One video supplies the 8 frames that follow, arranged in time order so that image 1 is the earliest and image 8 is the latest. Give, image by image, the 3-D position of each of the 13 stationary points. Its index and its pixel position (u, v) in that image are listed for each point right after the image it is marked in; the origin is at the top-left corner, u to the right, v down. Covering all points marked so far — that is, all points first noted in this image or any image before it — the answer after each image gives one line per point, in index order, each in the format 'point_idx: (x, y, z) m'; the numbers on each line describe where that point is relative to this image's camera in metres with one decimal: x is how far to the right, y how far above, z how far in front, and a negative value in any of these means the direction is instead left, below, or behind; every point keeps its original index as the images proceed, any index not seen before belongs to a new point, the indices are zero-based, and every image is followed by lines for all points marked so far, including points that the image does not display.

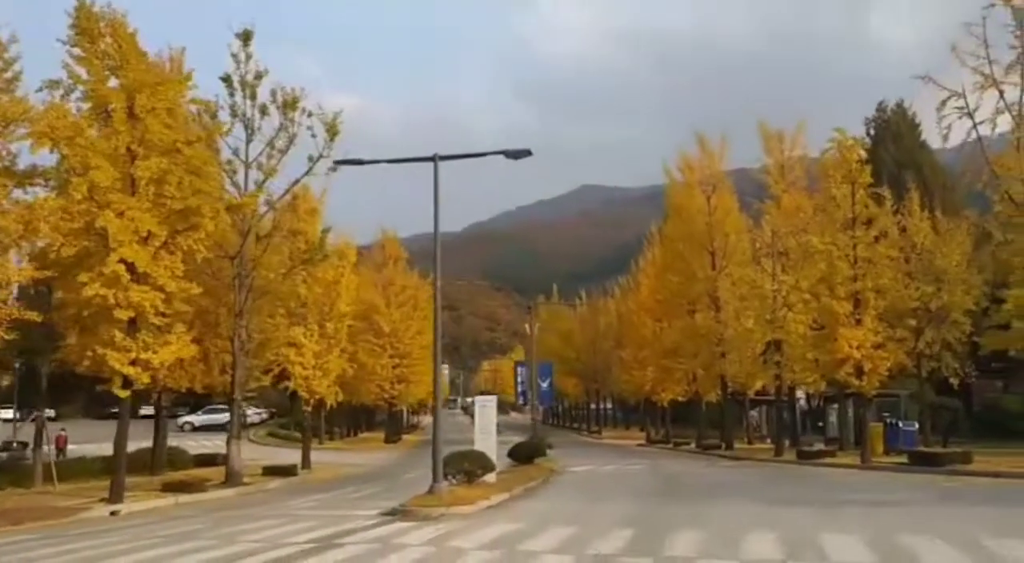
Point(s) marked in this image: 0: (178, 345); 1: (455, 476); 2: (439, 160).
0: (-6.3, -1.2, +19.9) m
1: (-1.0, -3.4, +18.2) m
2: (-1.2, +2.0, +17.3) m
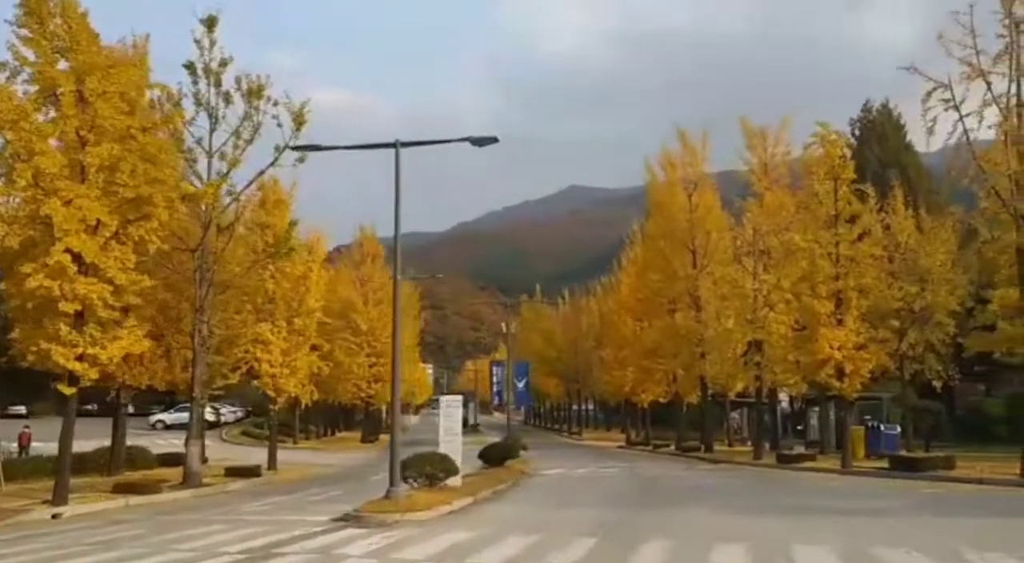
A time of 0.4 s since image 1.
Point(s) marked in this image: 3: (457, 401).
0: (-6.9, -1.1, +19.0) m
1: (-1.6, -3.3, +17.4) m
2: (-1.7, +2.1, +16.4) m
3: (-1.0, -2.2, +19.1) m
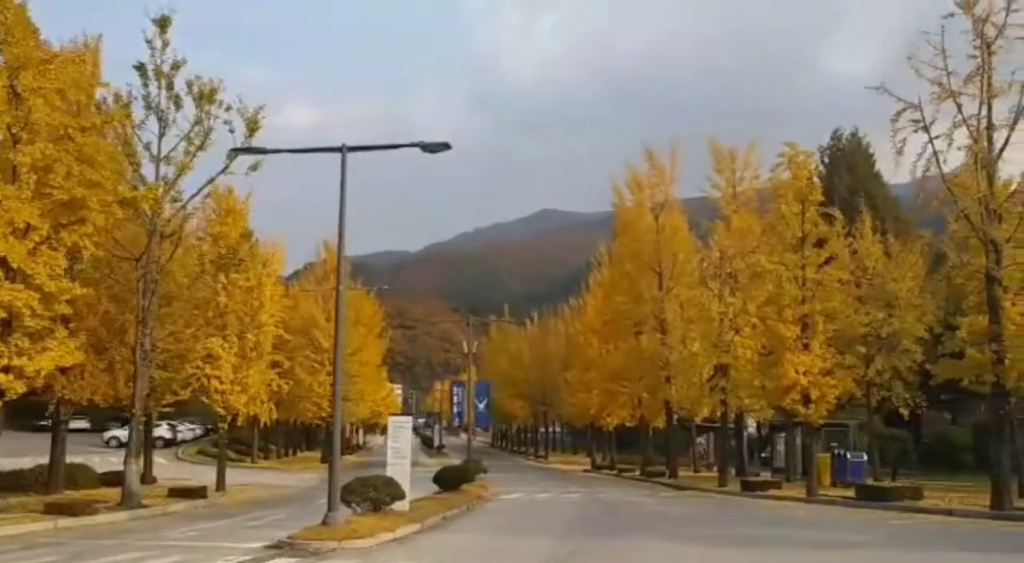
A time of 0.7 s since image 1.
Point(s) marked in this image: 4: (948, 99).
0: (-7.7, -1.2, +18.0) m
1: (-2.4, -3.5, +16.5) m
2: (-2.4, +1.9, +15.7) m
3: (-1.8, -2.4, +18.2) m
4: (+8.1, +3.5, +19.7) m
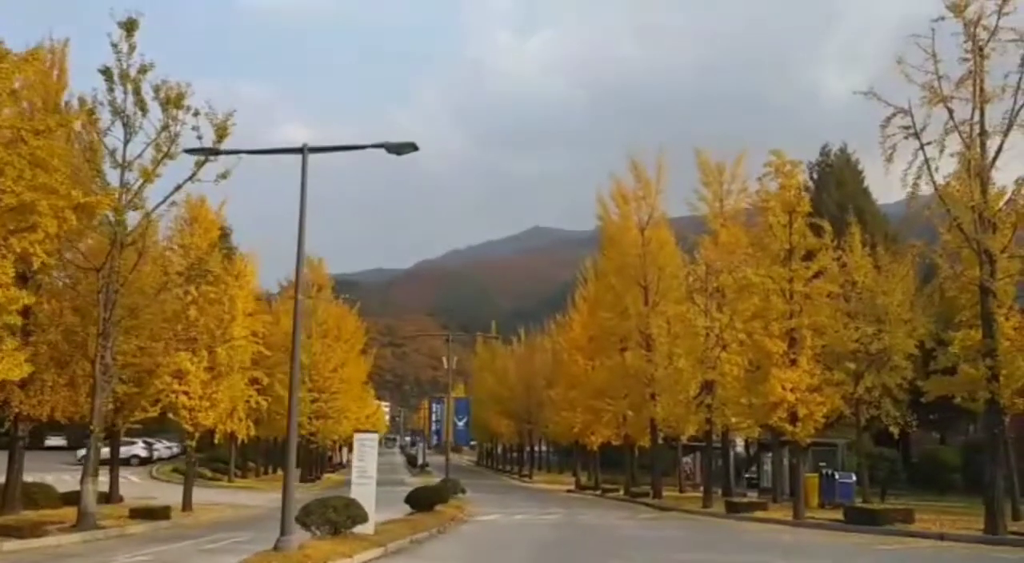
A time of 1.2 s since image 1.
0: (-8.2, -1.3, +17.0) m
1: (-2.8, -3.6, +15.5) m
2: (-2.9, +1.8, +14.8) m
3: (-2.3, -2.6, +17.3) m
4: (+7.7, +3.2, +18.9) m
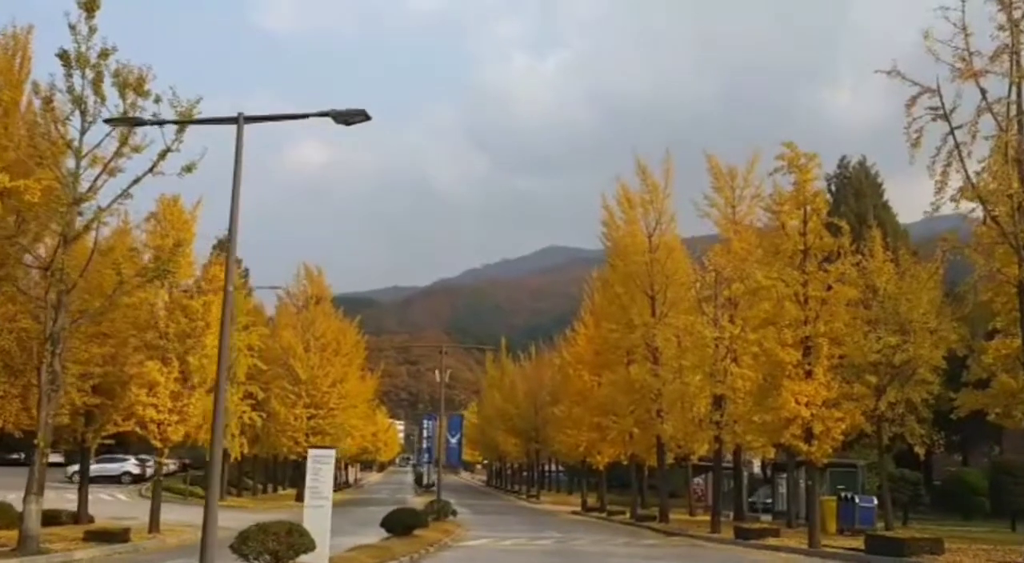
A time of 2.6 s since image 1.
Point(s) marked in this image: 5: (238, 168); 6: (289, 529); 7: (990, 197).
0: (-8.6, -1.2, +15.1) m
1: (-3.2, -3.5, +13.5) m
2: (-3.3, +1.9, +12.8) m
3: (-2.7, -2.5, +15.3) m
4: (+7.3, +3.2, +16.8) m
5: (-3.3, +1.3, +12.6) m
6: (-2.9, -3.2, +13.6) m
7: (+7.7, +1.4, +17.1) m
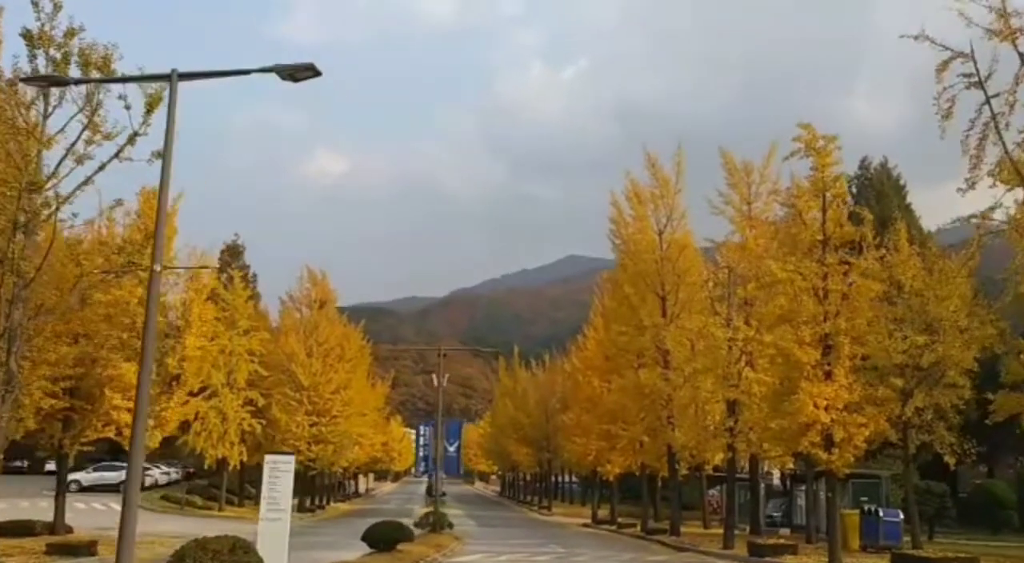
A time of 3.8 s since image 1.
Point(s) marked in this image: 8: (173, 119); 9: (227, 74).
0: (-8.8, -1.1, +13.5) m
1: (-3.5, -3.3, +11.8) m
2: (-3.6, +2.2, +11.2) m
3: (-2.9, -2.3, +13.6) m
4: (+7.1, +3.4, +15.0) m
5: (-3.5, +1.6, +11.0) m
6: (-3.2, -3.0, +11.9) m
7: (+7.5, +1.6, +15.3) m
8: (-3.5, +1.7, +10.9) m
9: (-2.9, +2.1, +10.8) m
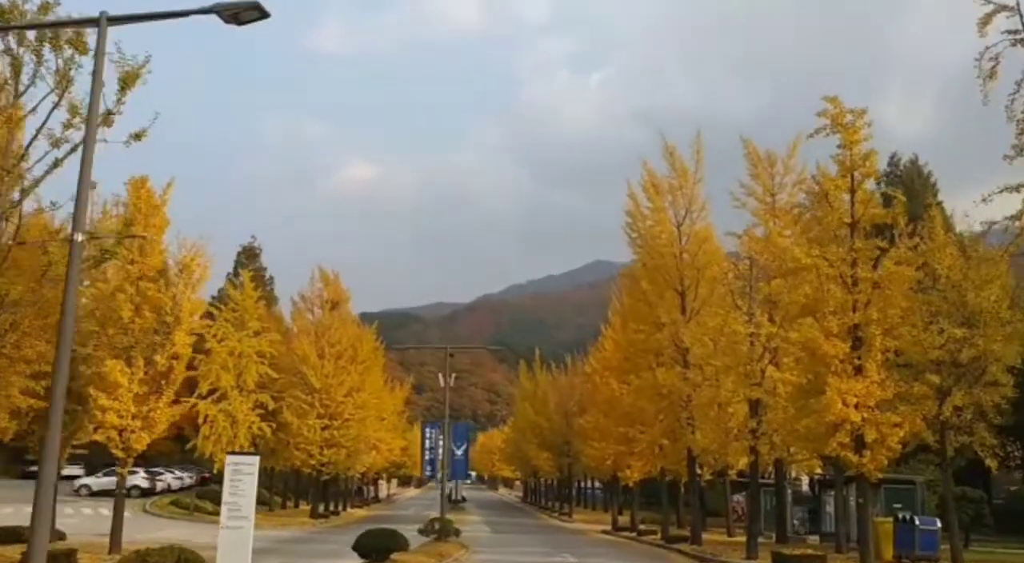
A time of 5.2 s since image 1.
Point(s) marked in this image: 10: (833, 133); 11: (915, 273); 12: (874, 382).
0: (-8.9, -0.8, +12.3) m
1: (-3.7, -3.1, +10.4) m
2: (-3.7, +2.4, +9.8) m
3: (-3.1, -2.1, +12.2) m
4: (+7.0, +3.7, +13.4) m
5: (-3.7, +1.8, +9.6) m
6: (-3.3, -2.8, +10.5) m
7: (+7.4, +1.8, +13.6) m
8: (-3.7, +1.9, +9.5) m
9: (-3.1, +2.4, +9.4) m
10: (+5.9, +2.7, +19.4) m
11: (+7.4, +0.1, +19.5) m
12: (+6.4, -1.8, +18.8) m
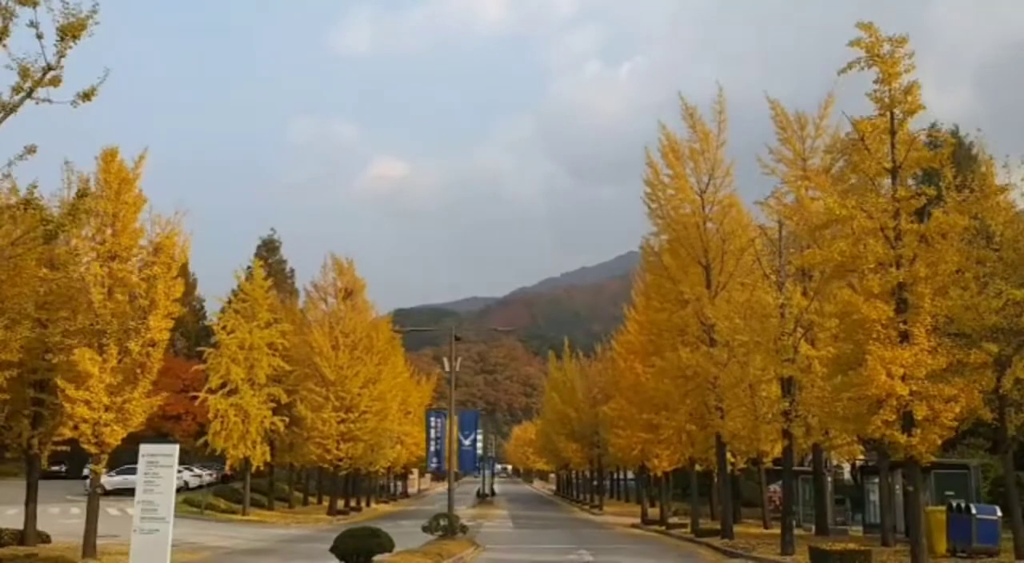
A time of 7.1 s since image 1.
0: (-9.2, -0.5, +10.4) m
1: (-4.0, -2.6, +8.3) m
2: (-4.2, +2.8, +7.7) m
3: (-3.3, -1.7, +10.1) m
4: (+6.6, +4.4, +11.0) m
5: (-4.2, +2.2, +7.5) m
6: (-3.6, -2.3, +8.4) m
7: (+7.1, +2.5, +11.2) m
8: (-4.1, +2.3, +7.4) m
9: (-3.6, +2.8, +7.3) m
10: (+5.8, +3.4, +17.0) m
11: (+7.3, +0.9, +17.0) m
12: (+6.3, -1.1, +16.3) m
